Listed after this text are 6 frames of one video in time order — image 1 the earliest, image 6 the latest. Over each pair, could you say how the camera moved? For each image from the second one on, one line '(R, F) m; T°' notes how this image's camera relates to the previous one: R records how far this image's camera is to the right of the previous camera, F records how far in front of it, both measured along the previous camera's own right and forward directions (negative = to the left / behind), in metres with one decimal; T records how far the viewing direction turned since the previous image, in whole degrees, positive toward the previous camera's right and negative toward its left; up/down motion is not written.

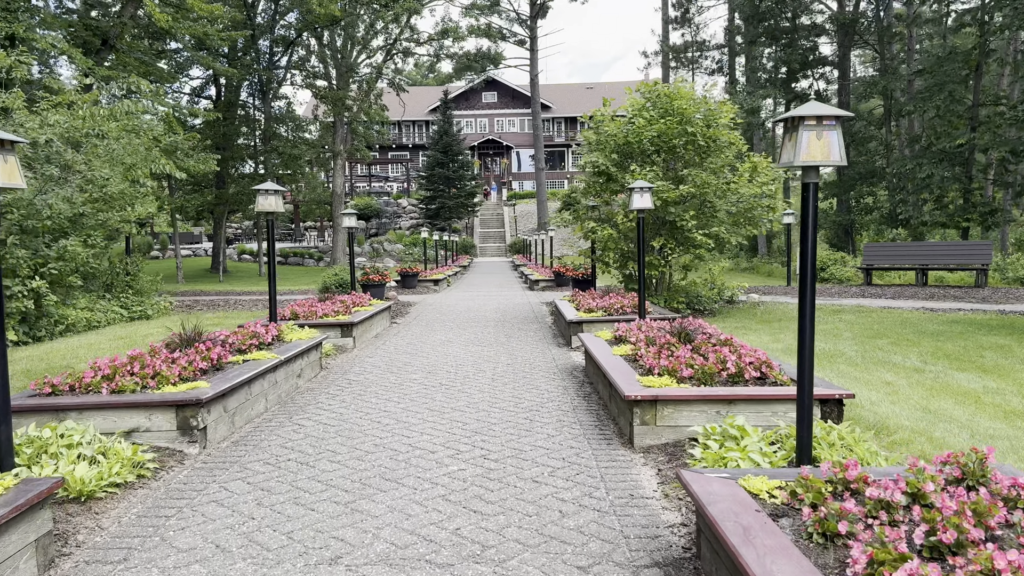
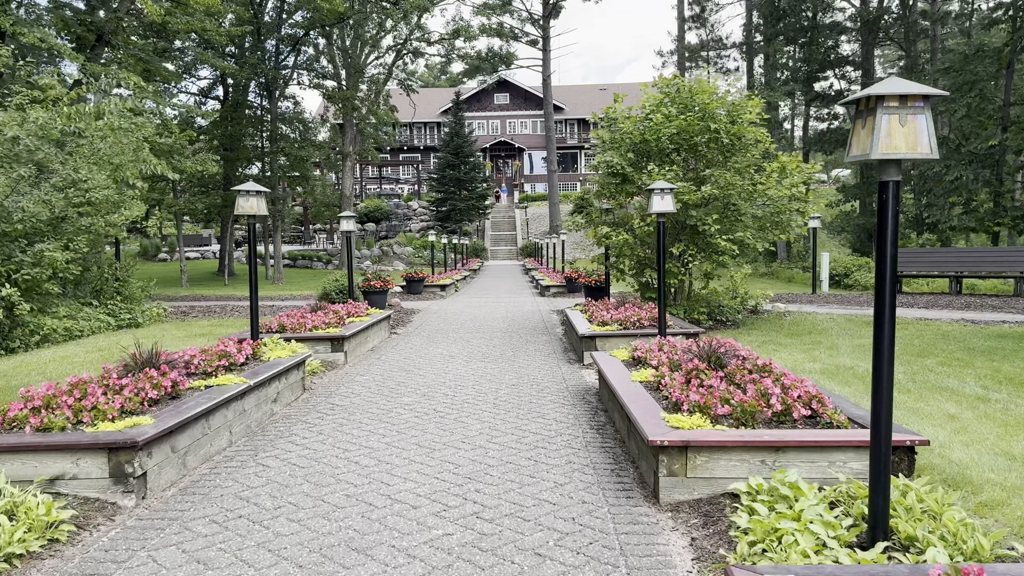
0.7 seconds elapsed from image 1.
(+0.1, +0.8) m; -1°
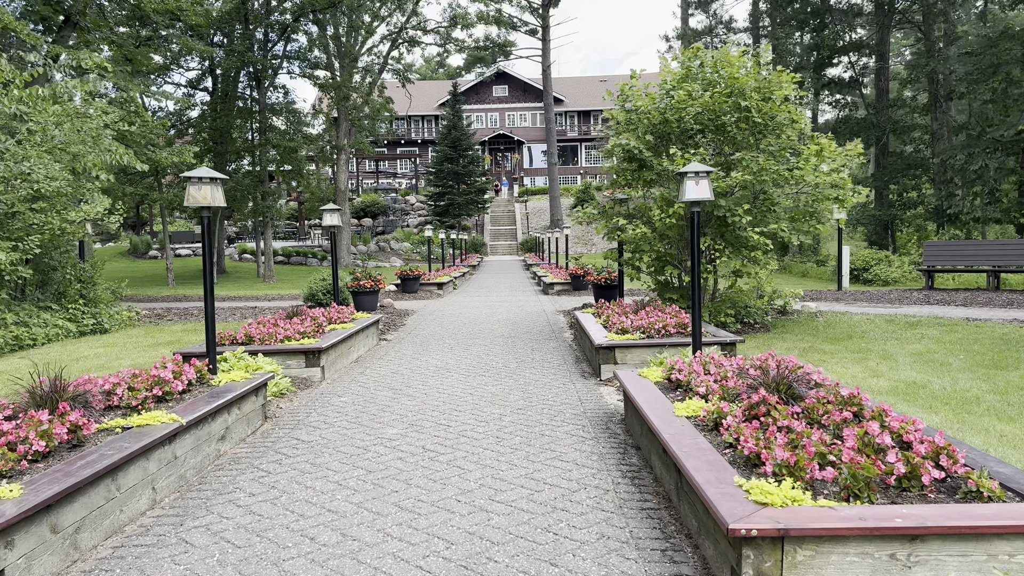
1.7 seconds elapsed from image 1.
(0.0, +1.1) m; 0°
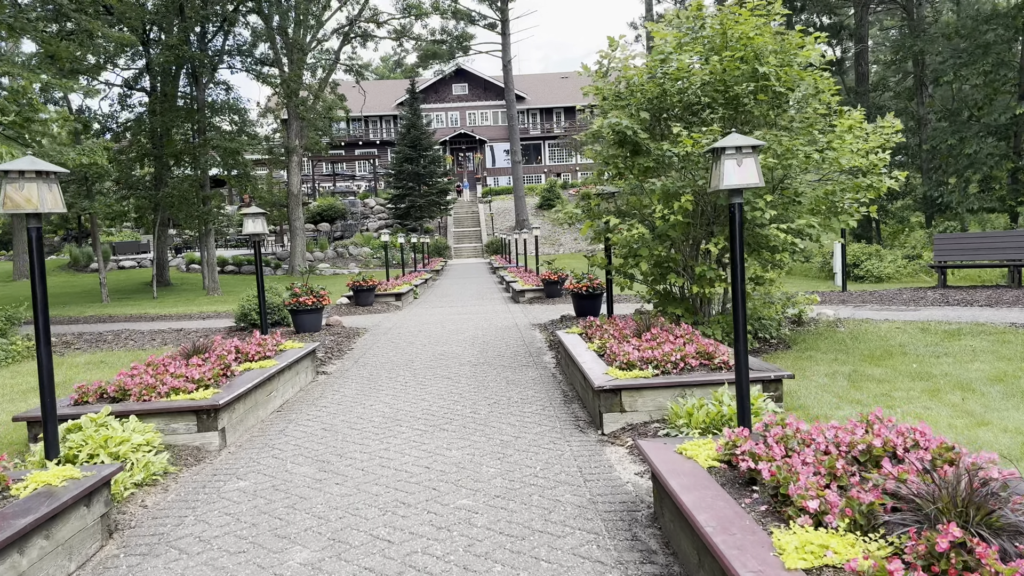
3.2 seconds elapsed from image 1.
(0.0, +1.7) m; +3°
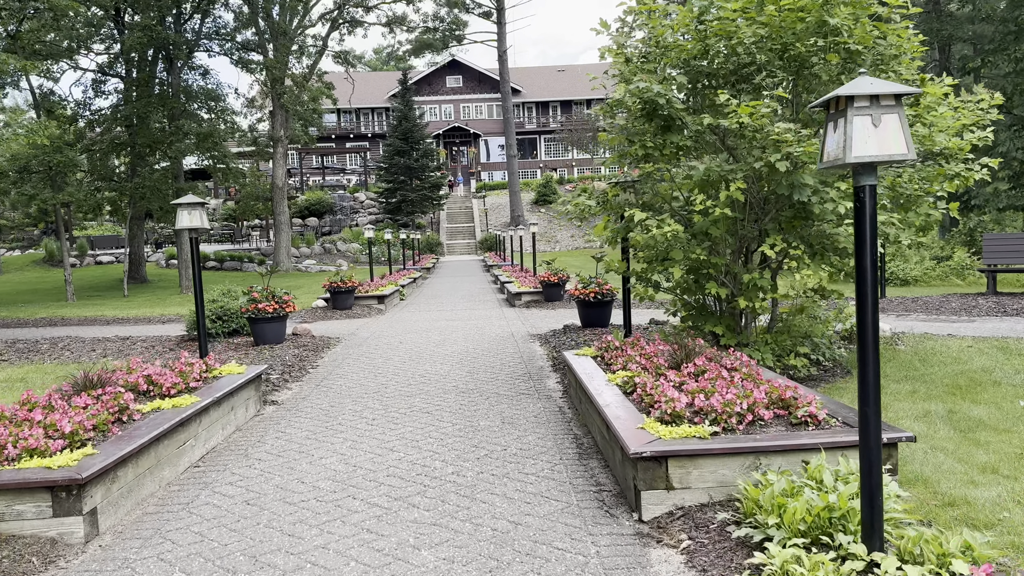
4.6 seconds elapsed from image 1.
(0.0, +1.5) m; 0°
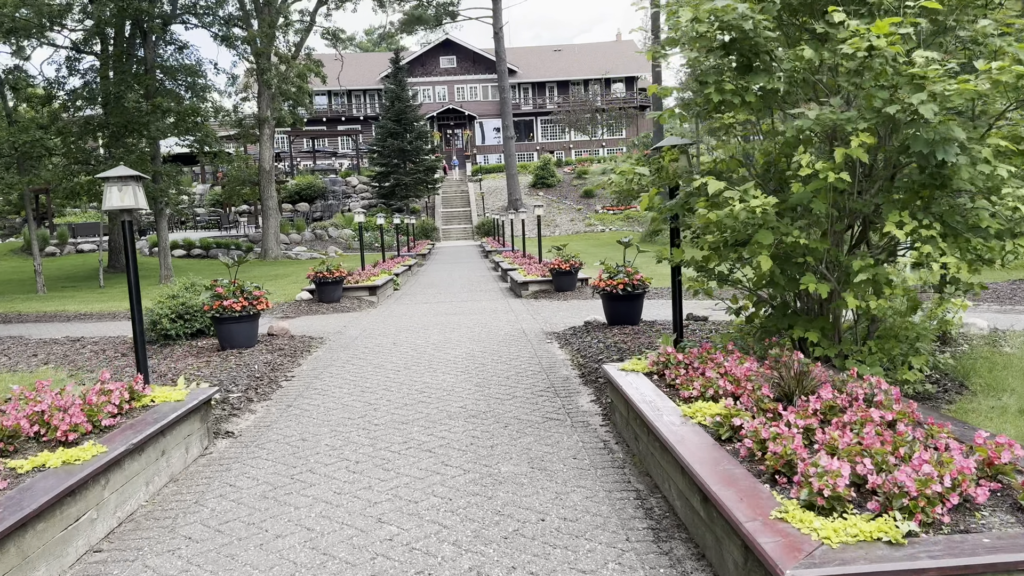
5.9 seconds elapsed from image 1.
(-0.2, +1.4) m; 0°
